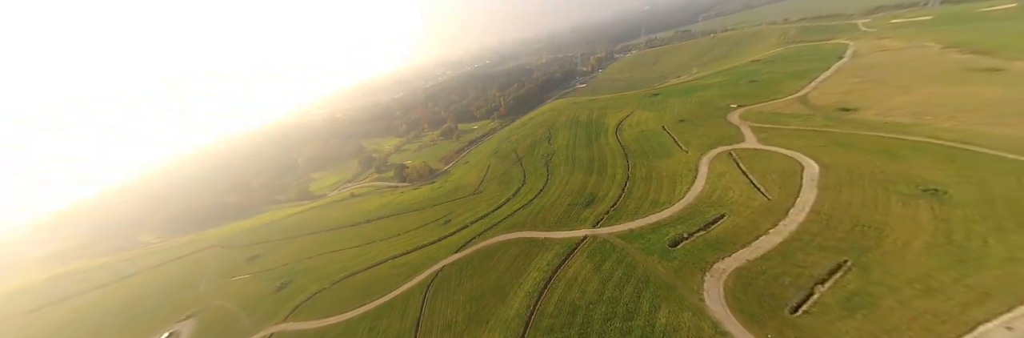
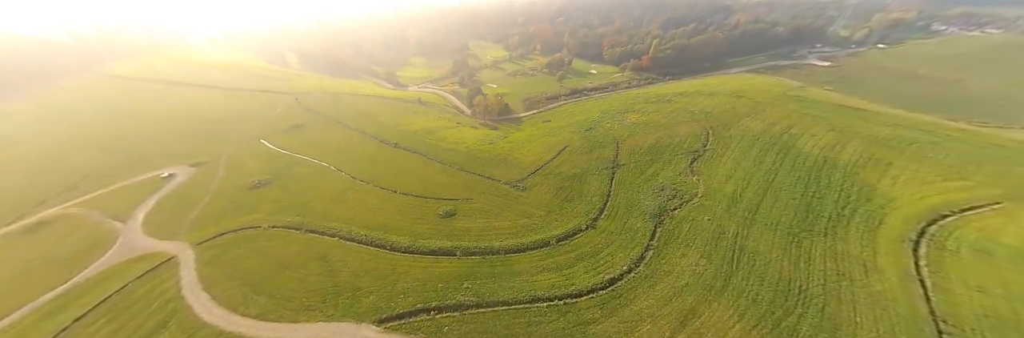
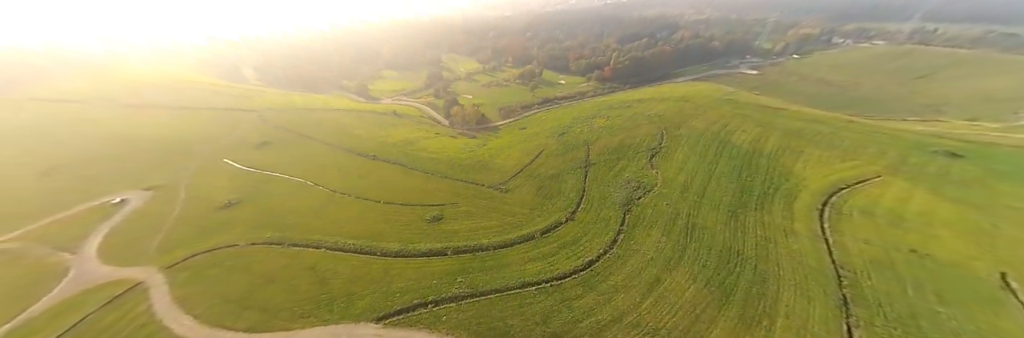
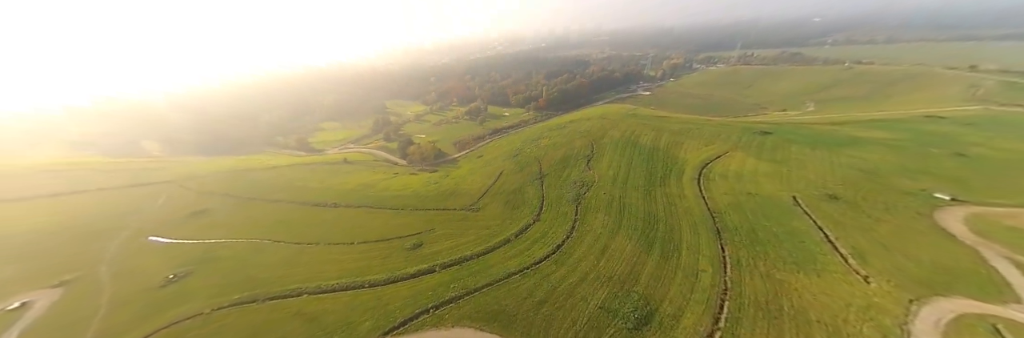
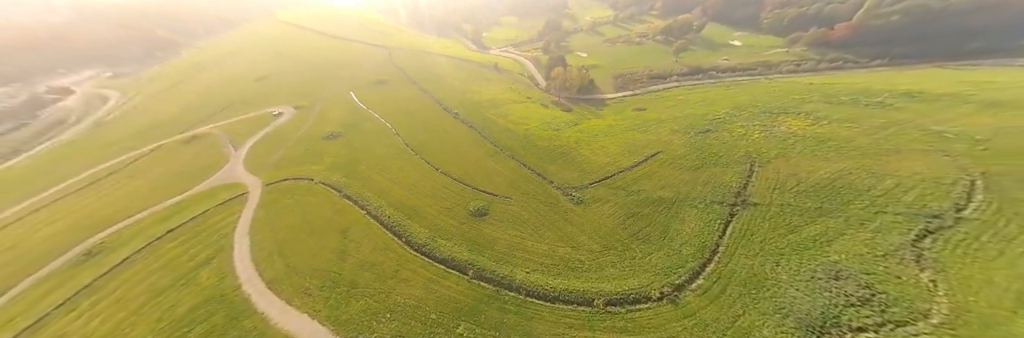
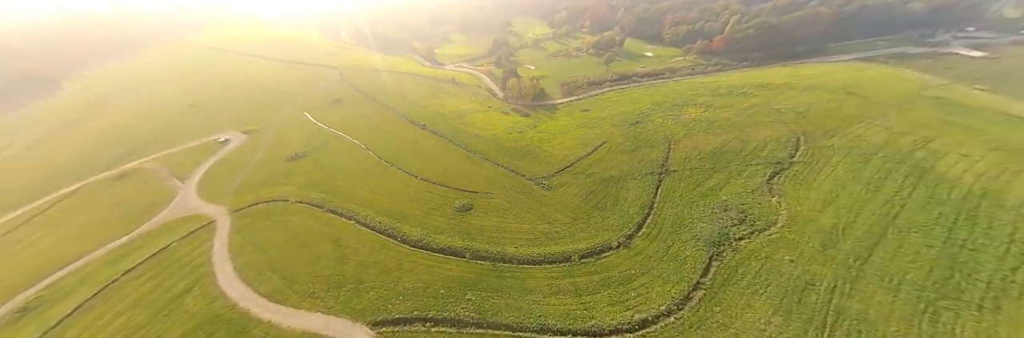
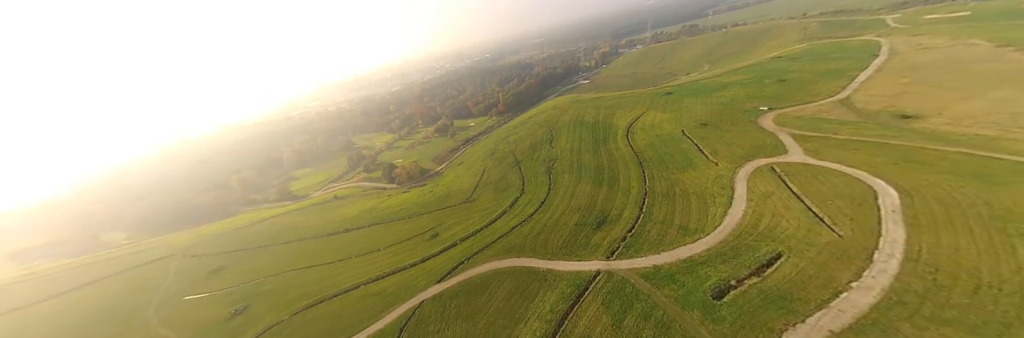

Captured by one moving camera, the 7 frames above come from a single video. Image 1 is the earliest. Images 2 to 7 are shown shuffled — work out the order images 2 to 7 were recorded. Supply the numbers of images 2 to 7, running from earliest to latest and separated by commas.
7, 4, 3, 2, 6, 5
